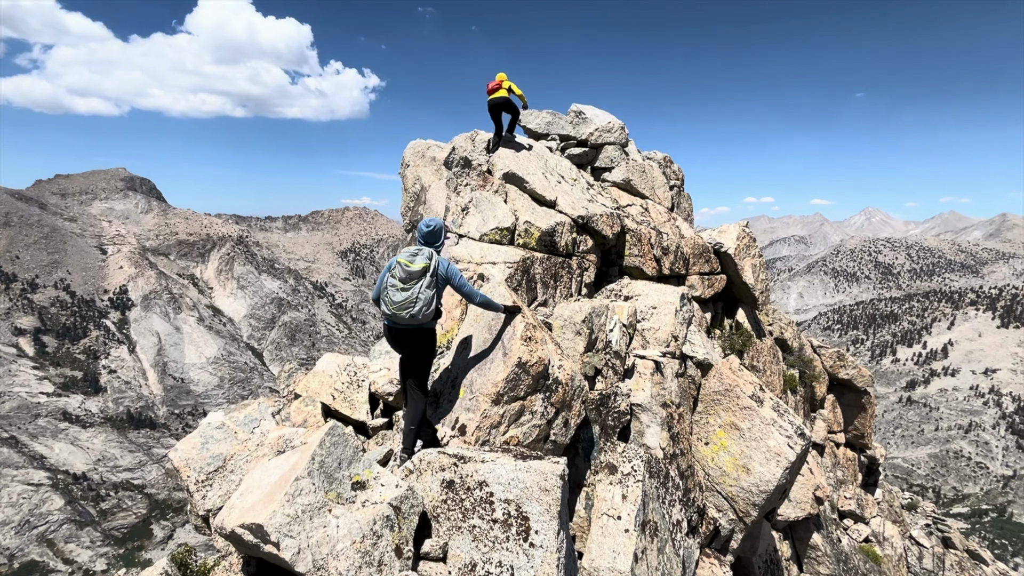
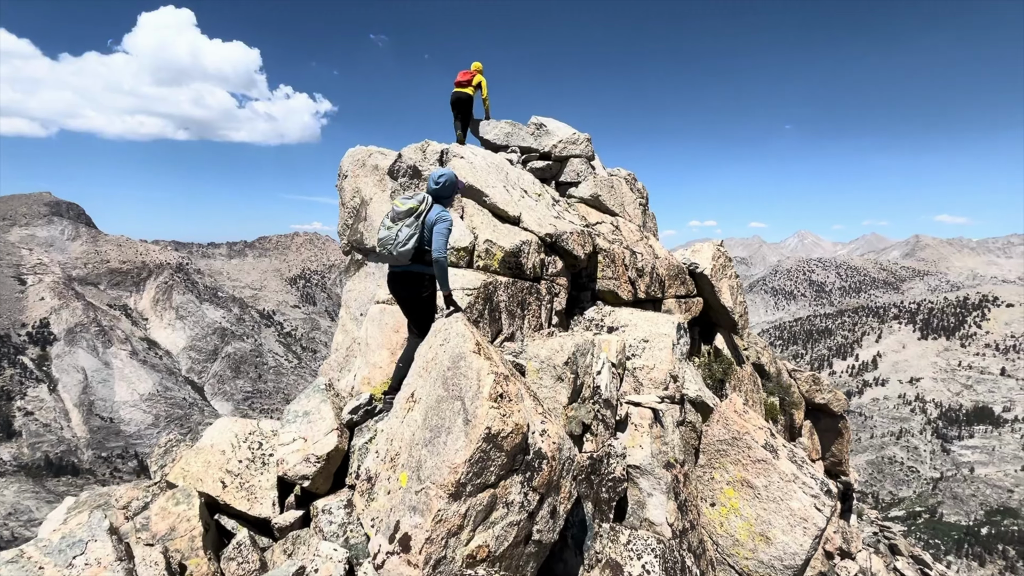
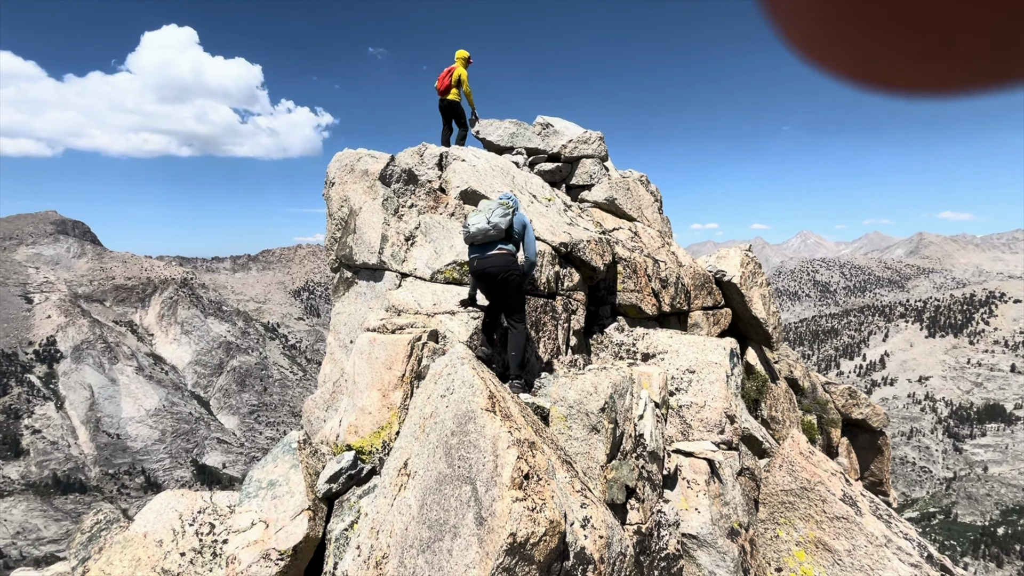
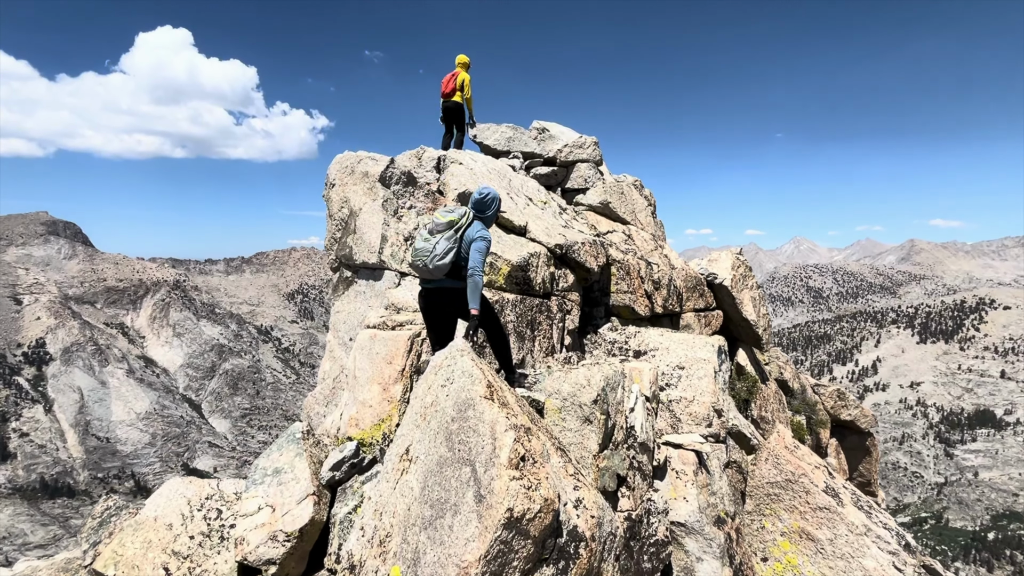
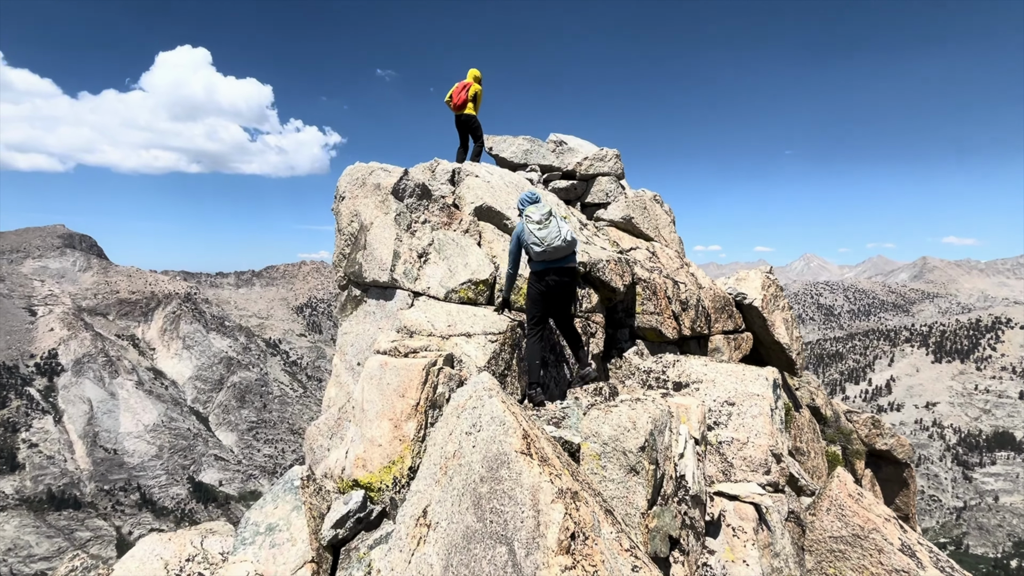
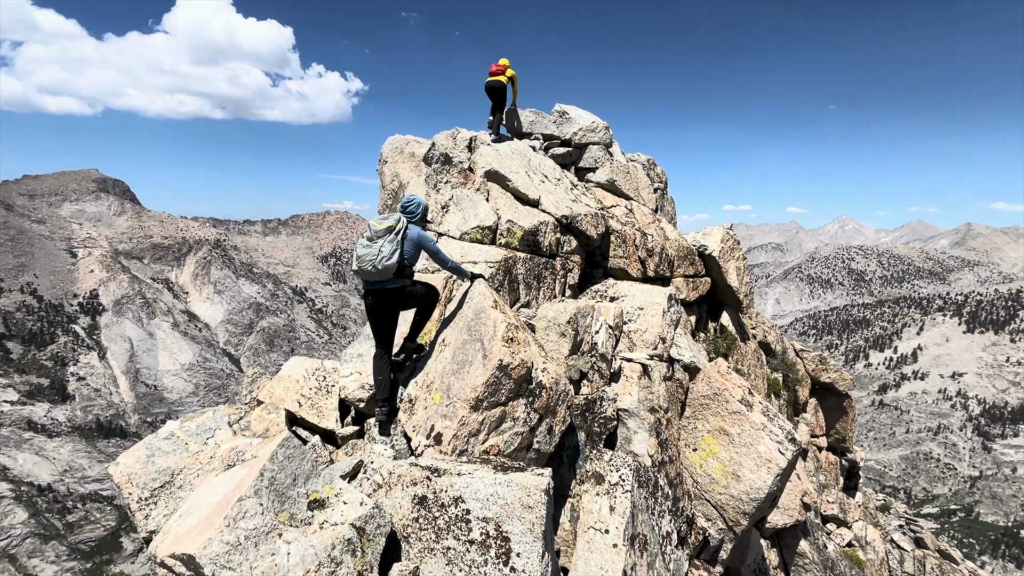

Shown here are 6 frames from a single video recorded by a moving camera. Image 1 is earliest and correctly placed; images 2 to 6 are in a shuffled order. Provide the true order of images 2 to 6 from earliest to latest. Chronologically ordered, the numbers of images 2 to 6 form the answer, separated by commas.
6, 2, 4, 3, 5
